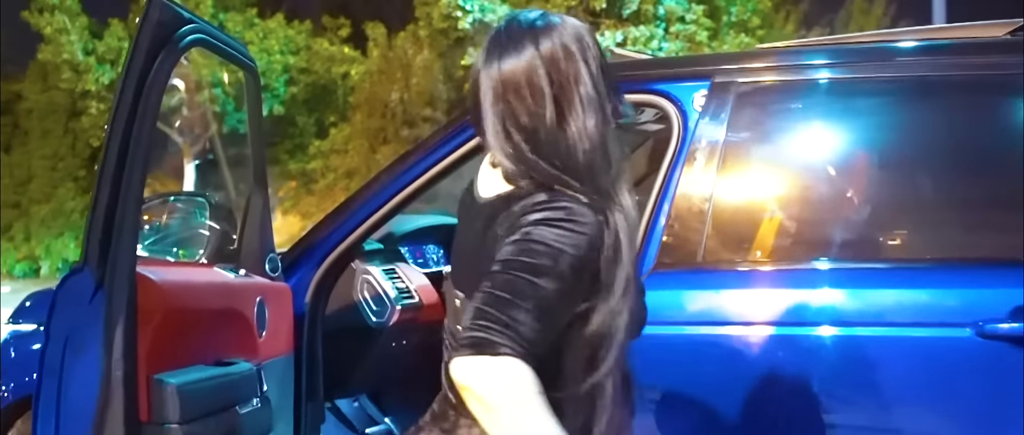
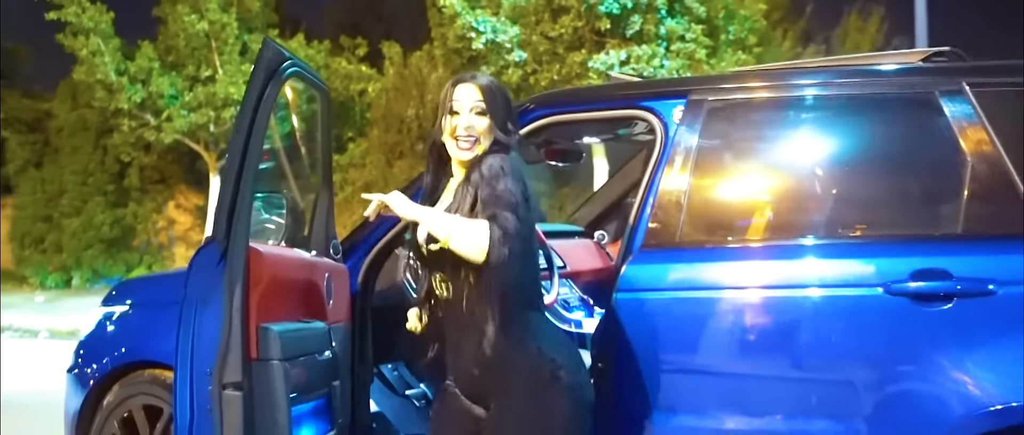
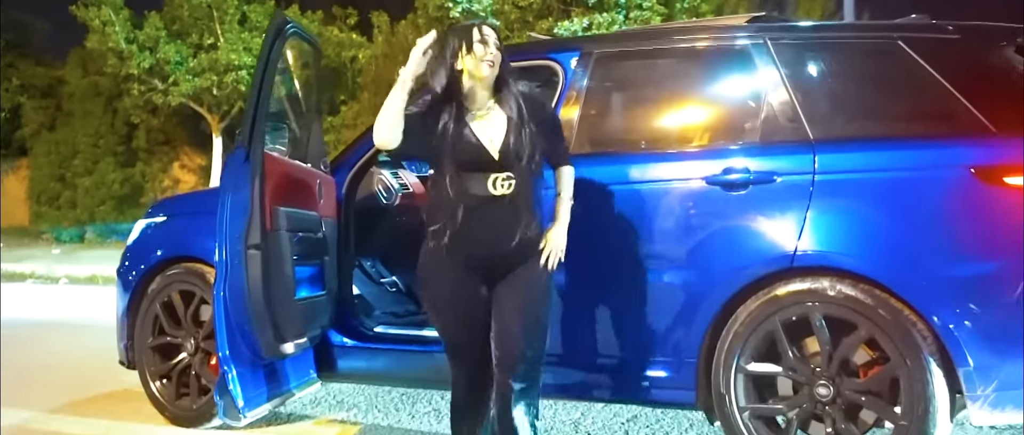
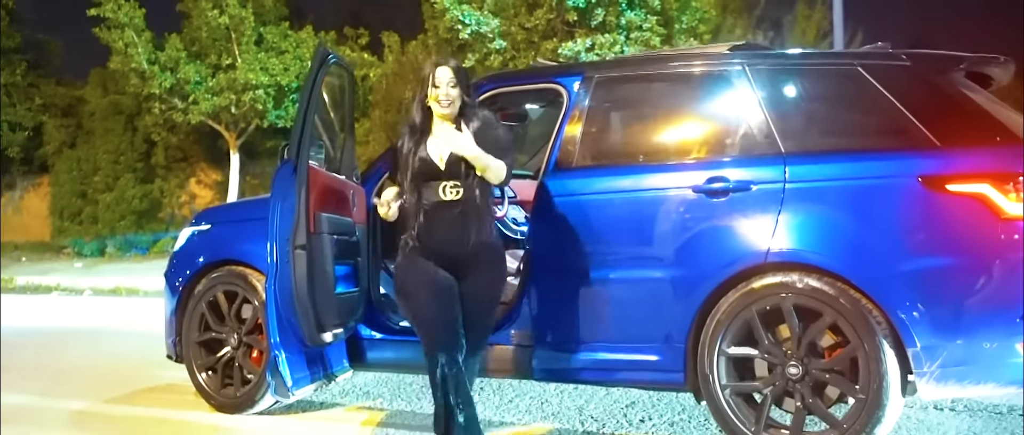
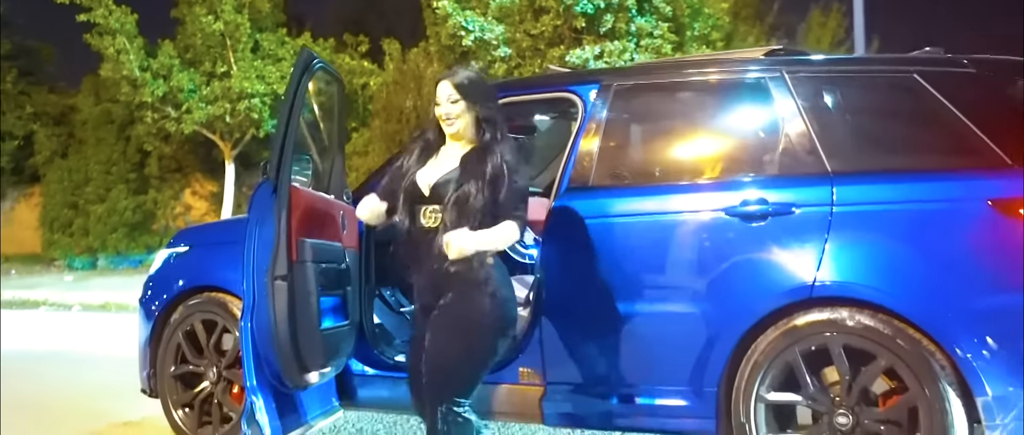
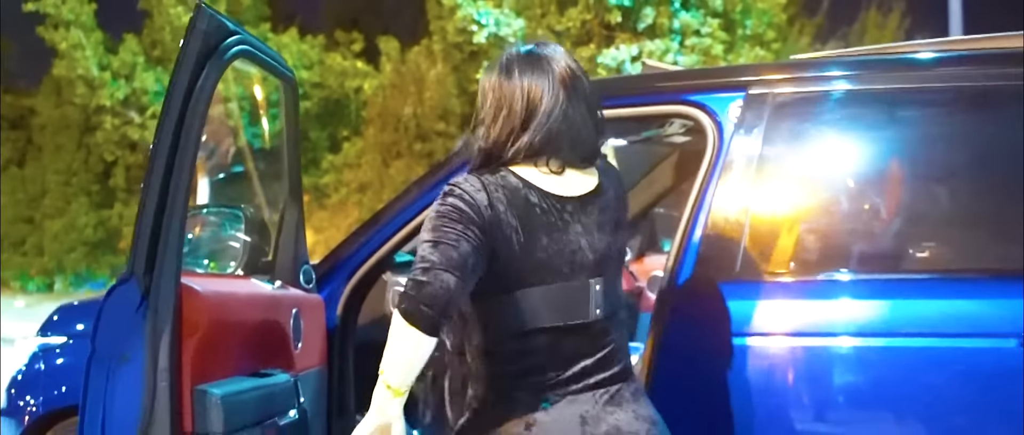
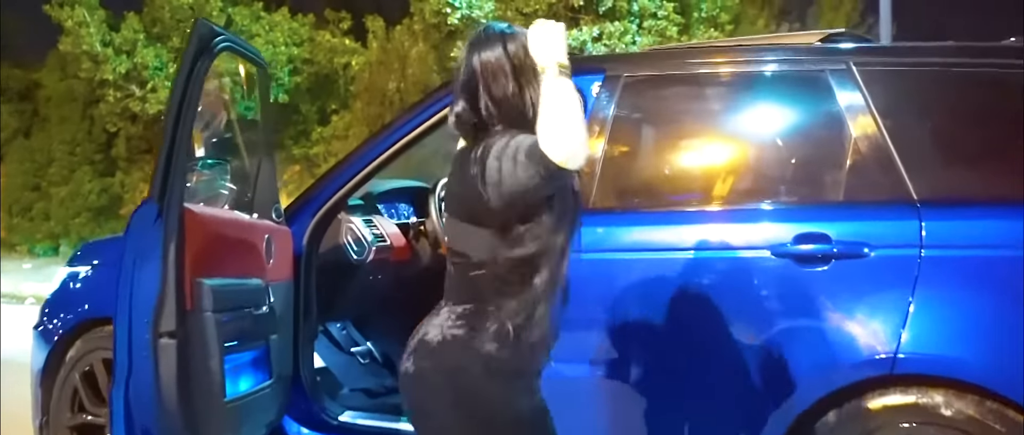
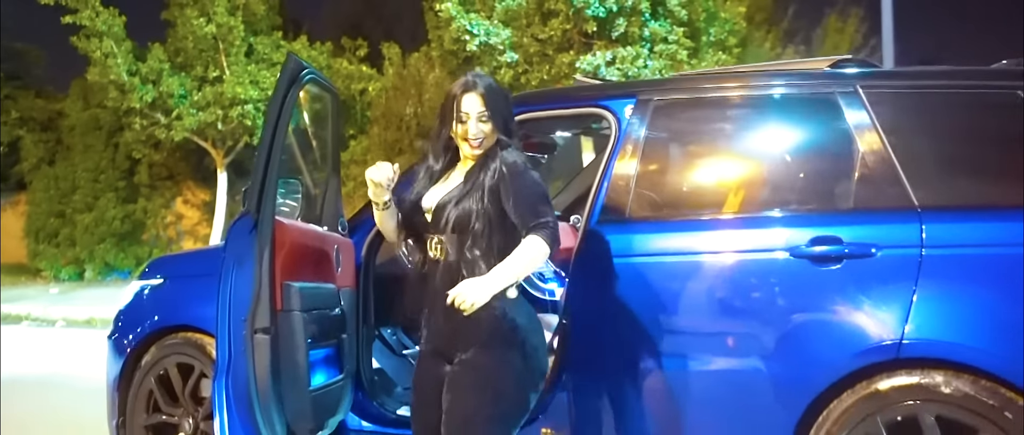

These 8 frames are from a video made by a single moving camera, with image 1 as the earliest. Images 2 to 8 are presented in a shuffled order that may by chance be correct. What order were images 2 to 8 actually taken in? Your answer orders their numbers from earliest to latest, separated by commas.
6, 2, 8, 5, 4, 3, 7
